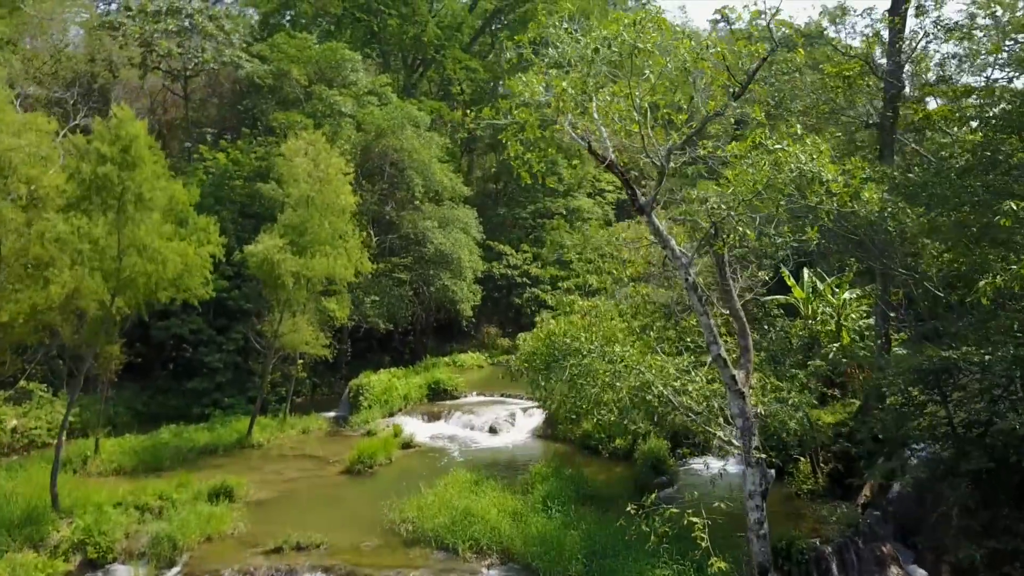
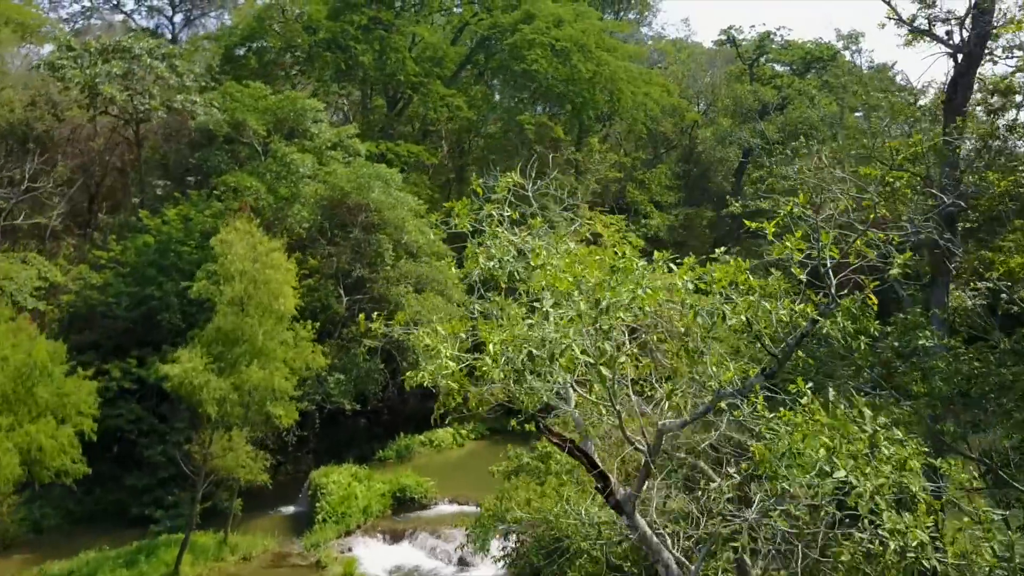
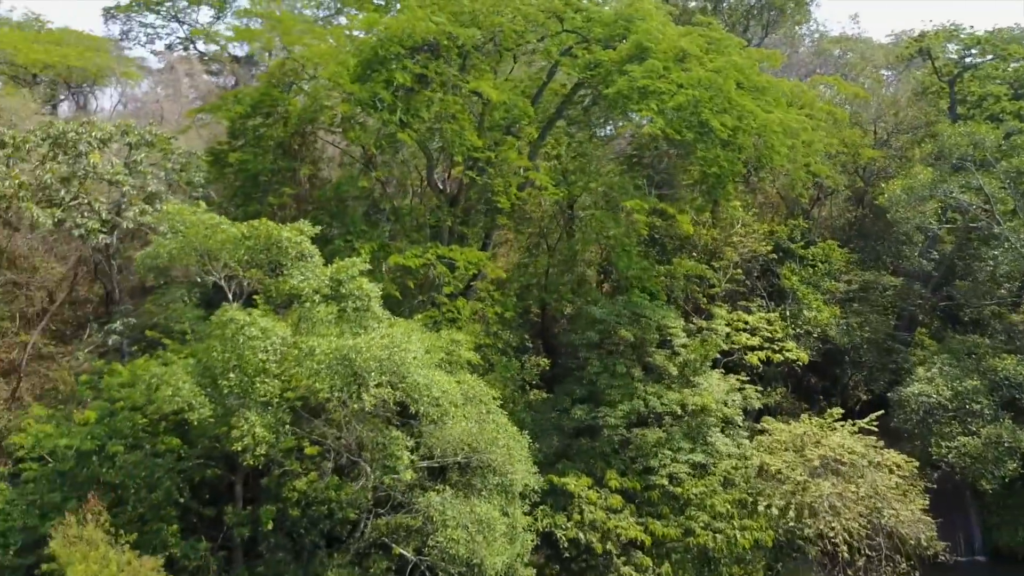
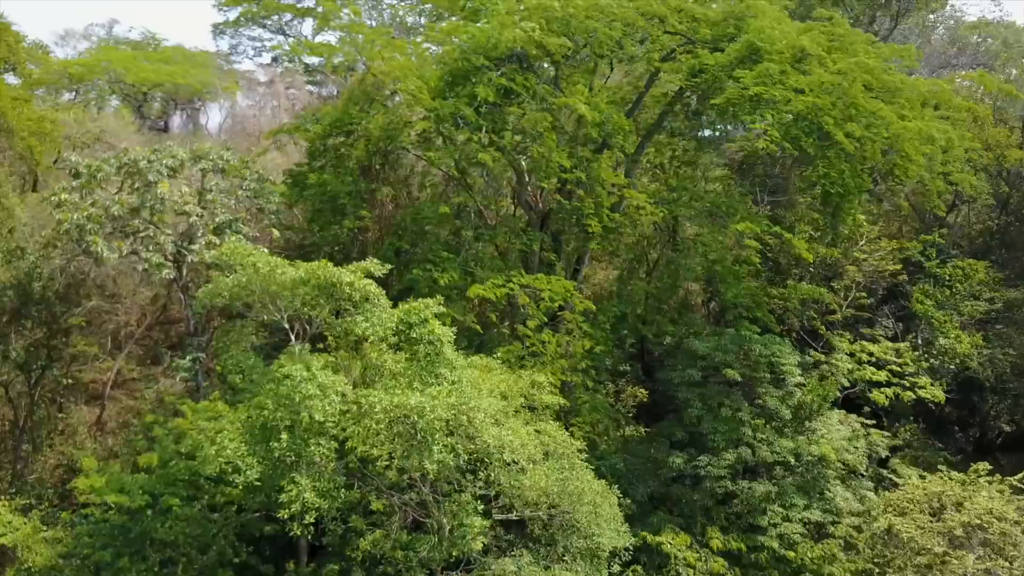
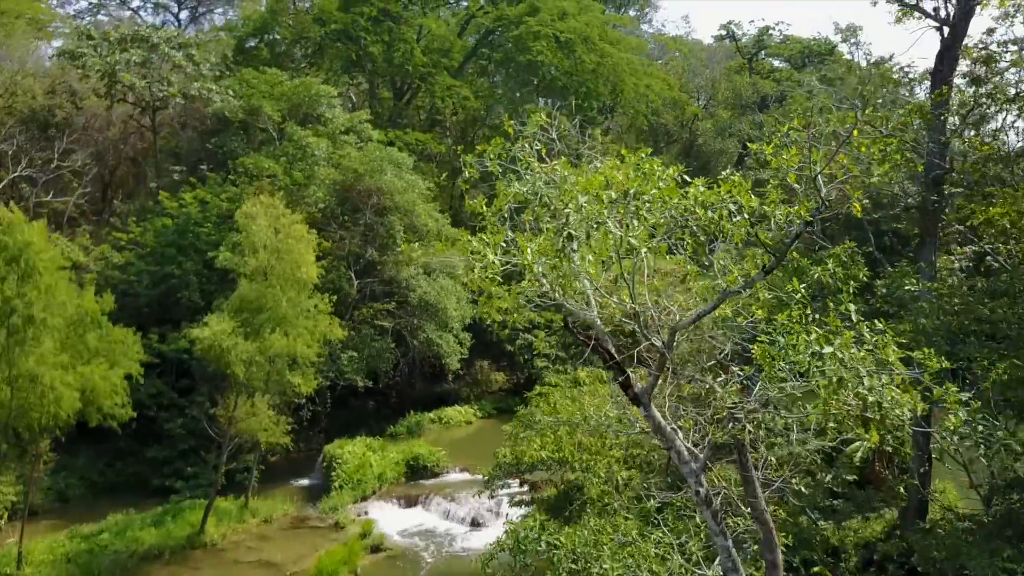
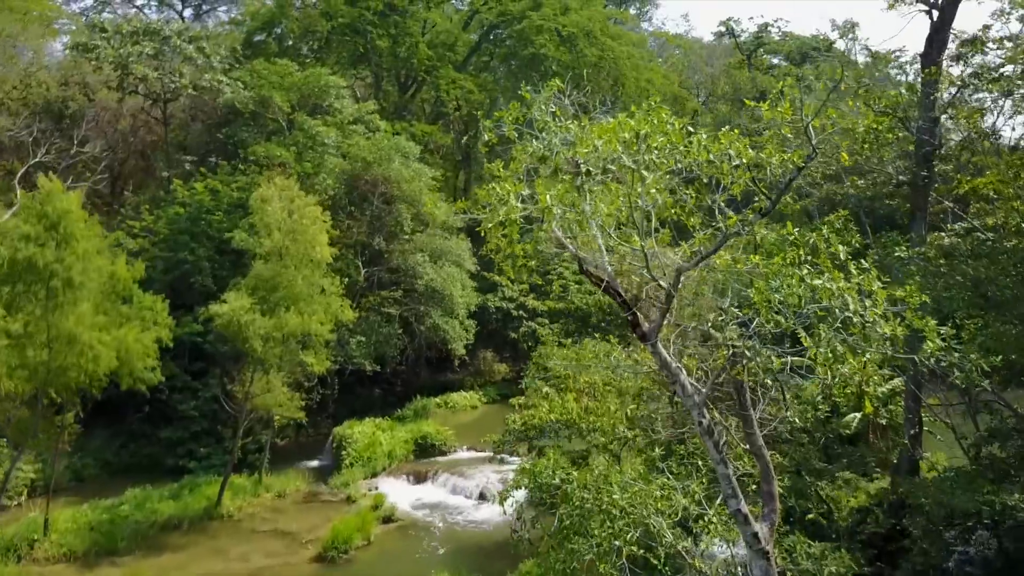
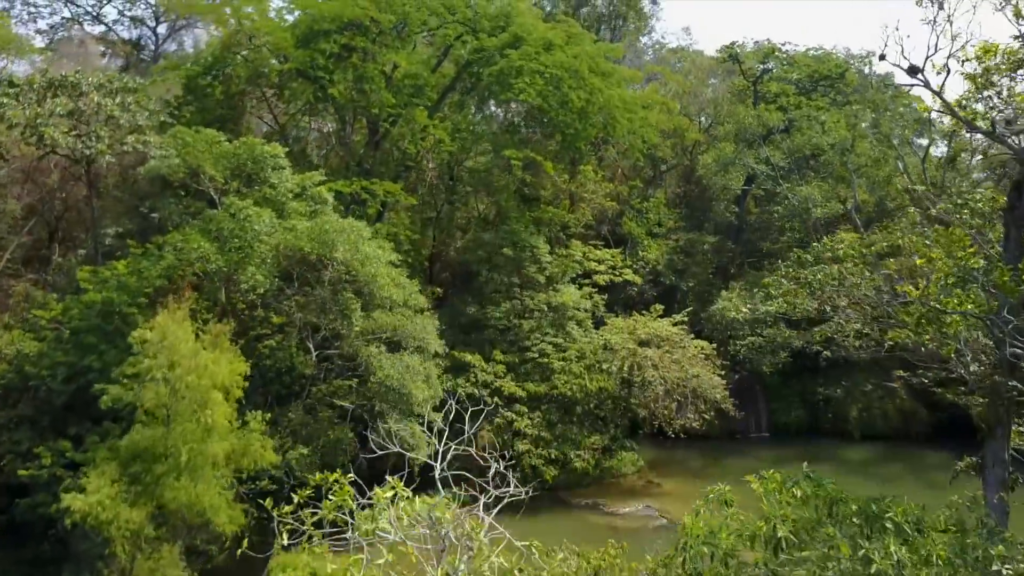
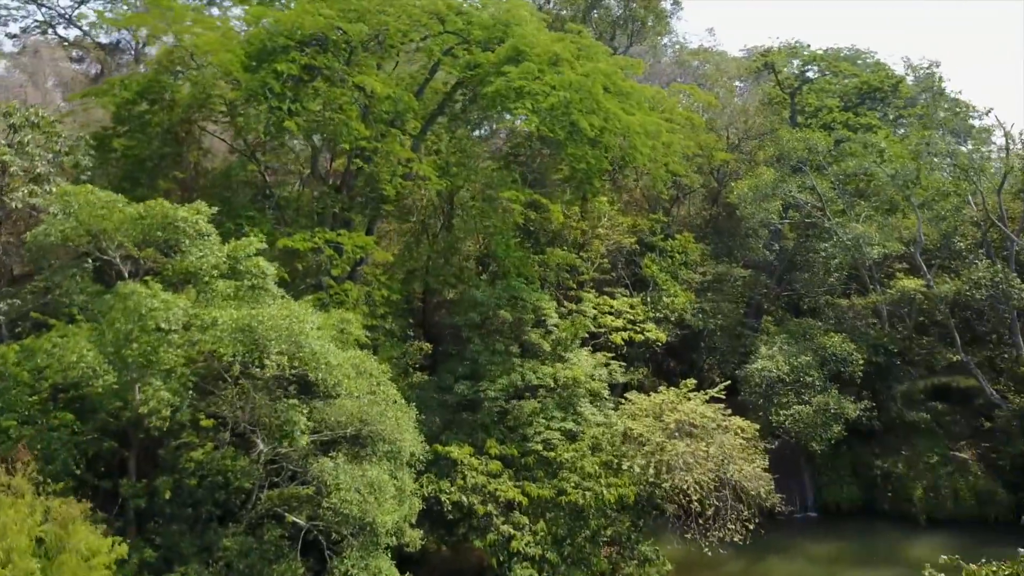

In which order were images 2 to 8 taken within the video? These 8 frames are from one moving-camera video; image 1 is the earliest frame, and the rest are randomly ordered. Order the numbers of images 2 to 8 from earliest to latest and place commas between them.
6, 5, 2, 7, 8, 3, 4
